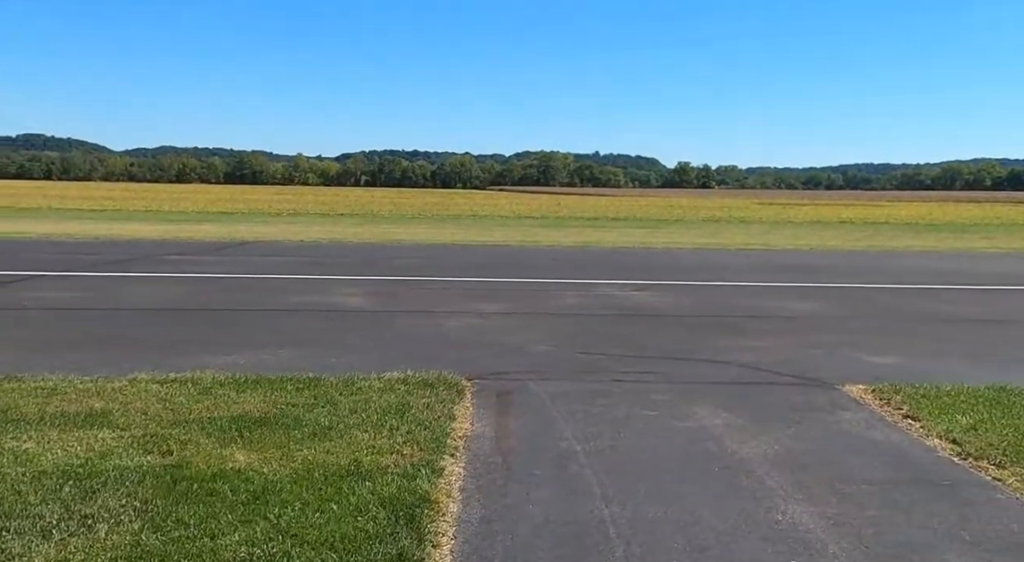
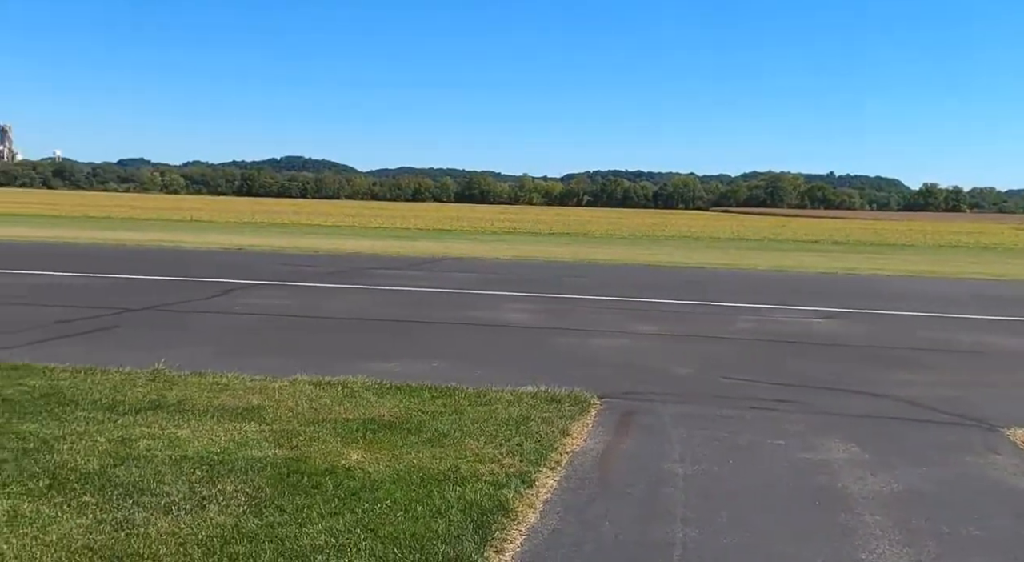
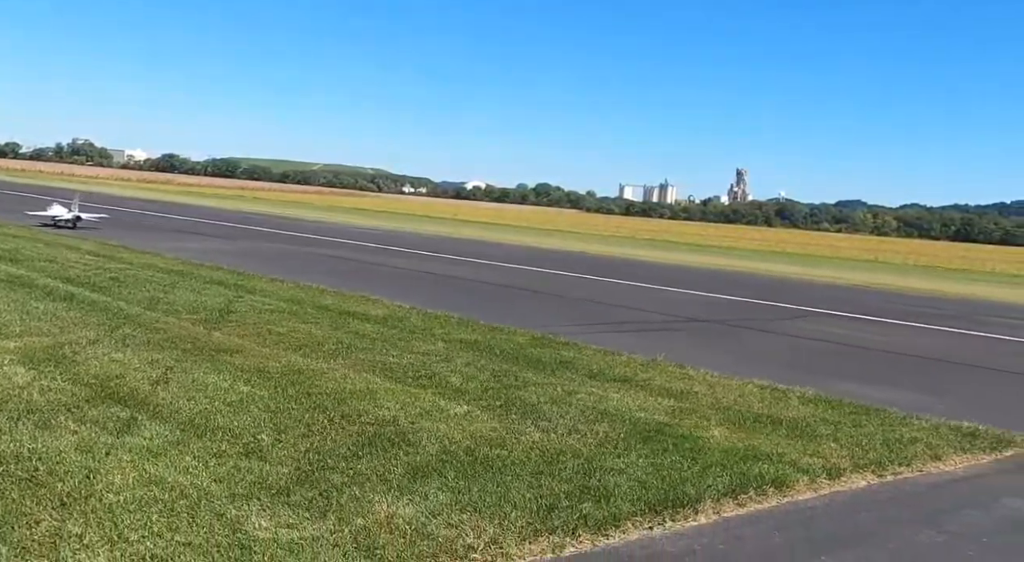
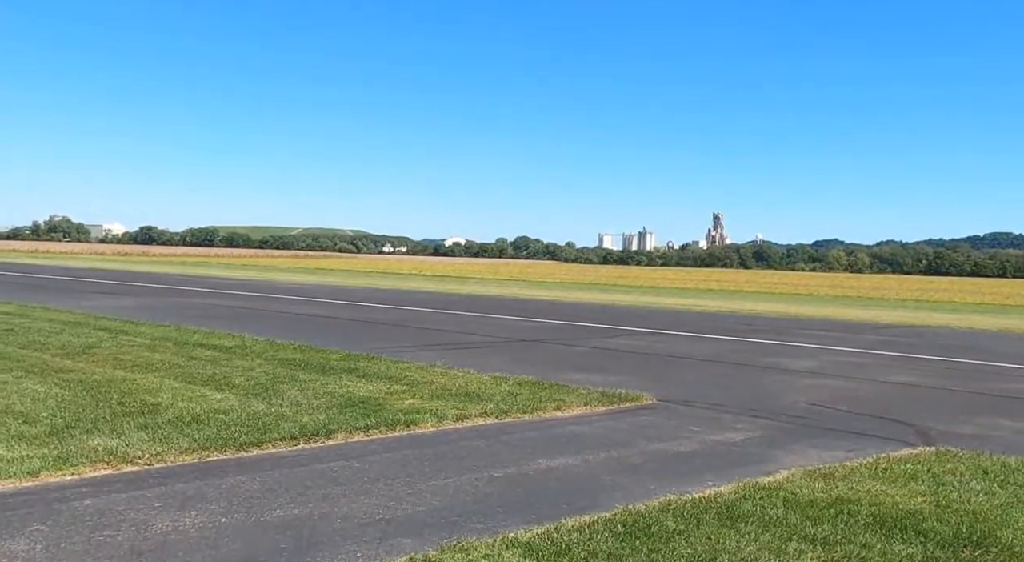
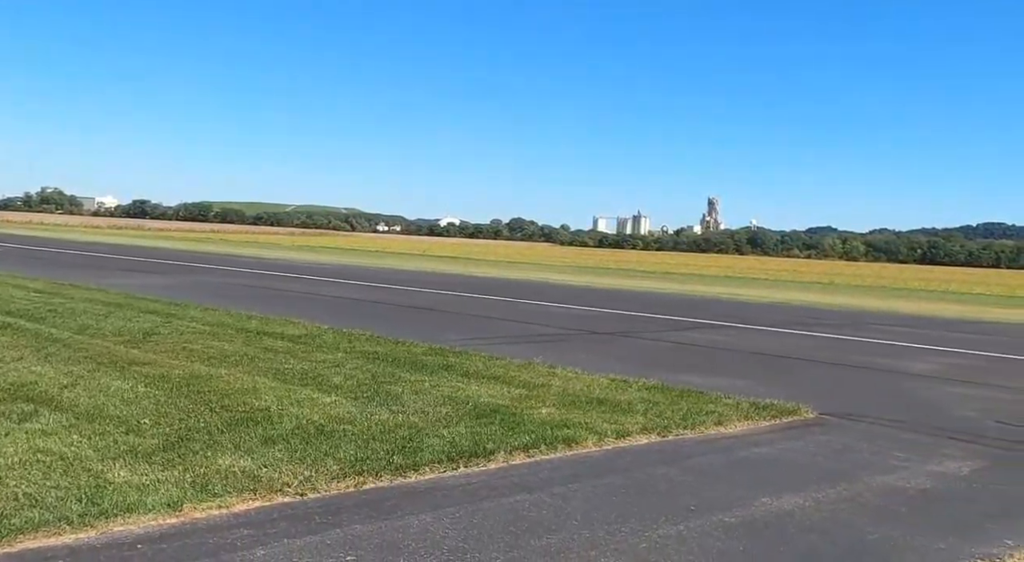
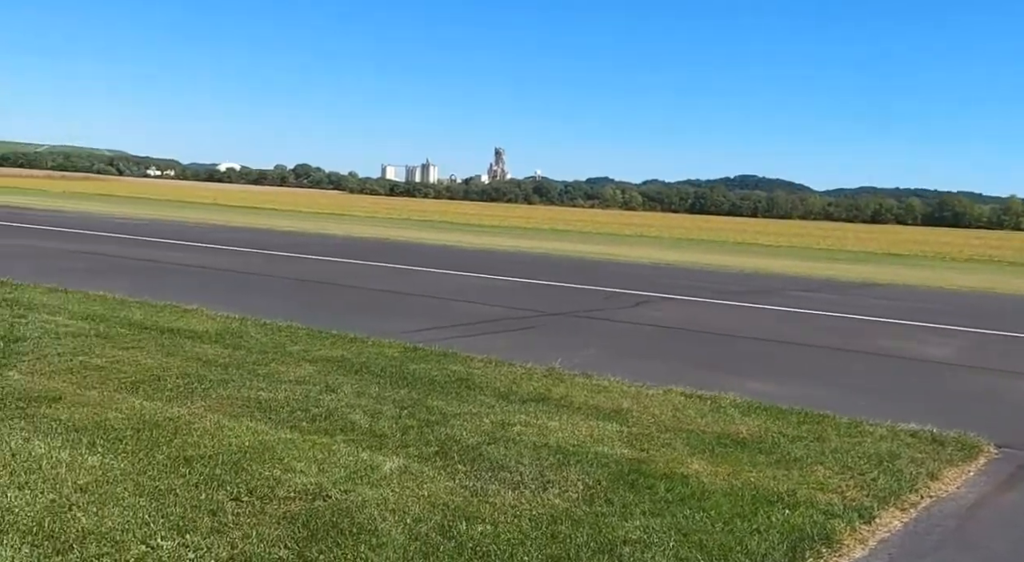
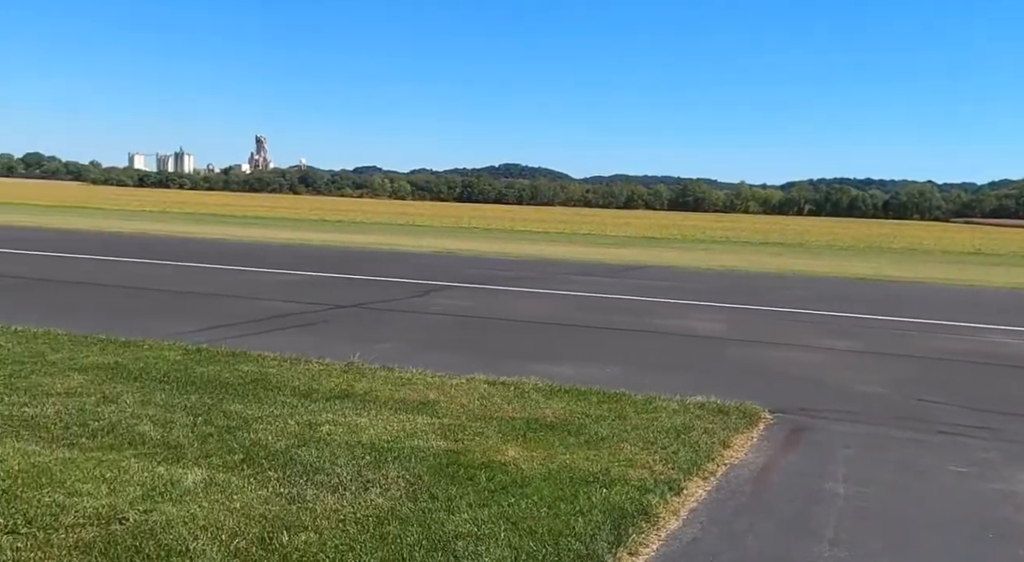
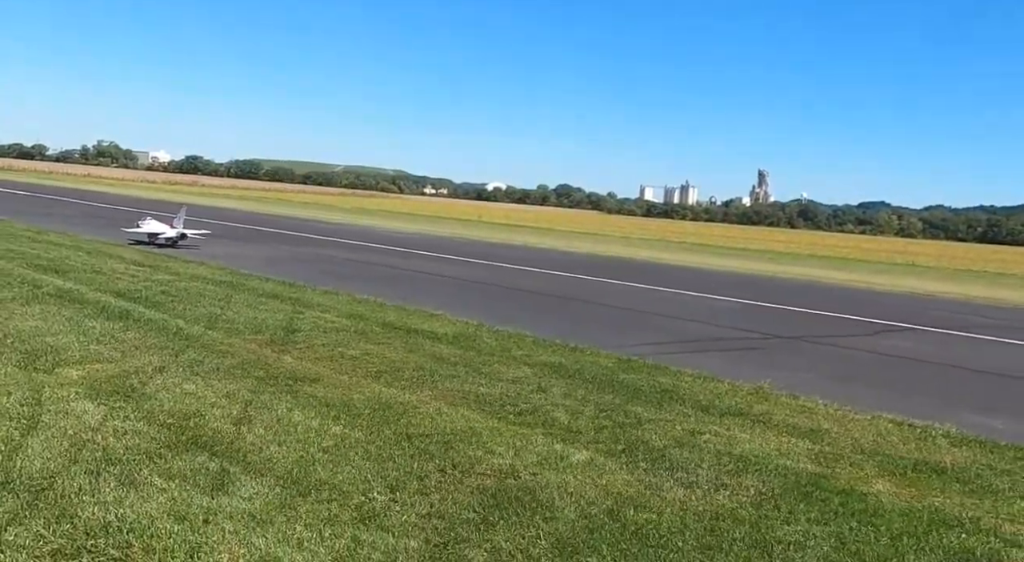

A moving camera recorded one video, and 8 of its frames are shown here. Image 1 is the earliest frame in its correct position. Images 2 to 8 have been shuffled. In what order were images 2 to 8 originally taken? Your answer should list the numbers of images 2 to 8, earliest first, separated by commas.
2, 7, 6, 8, 3, 5, 4
